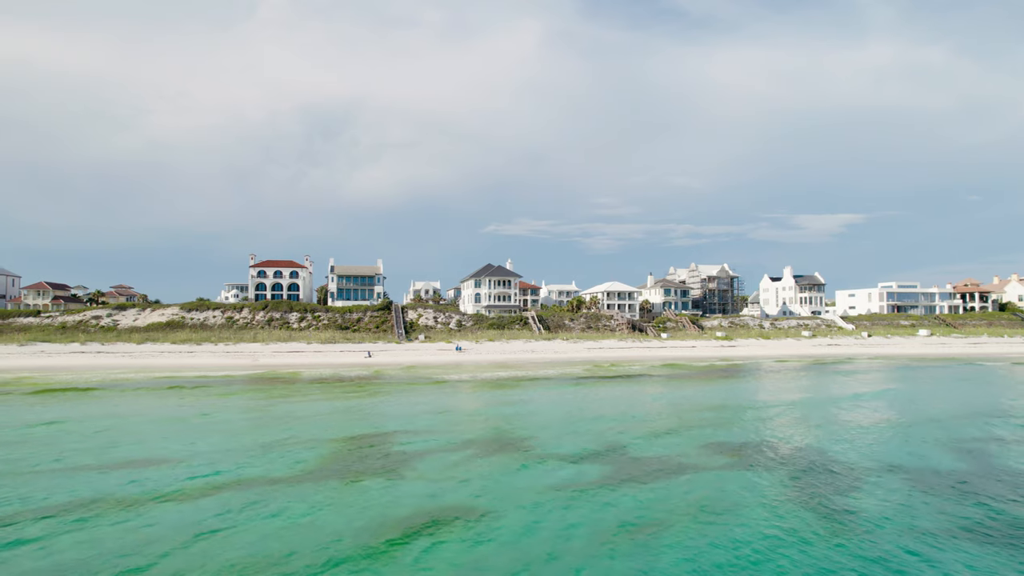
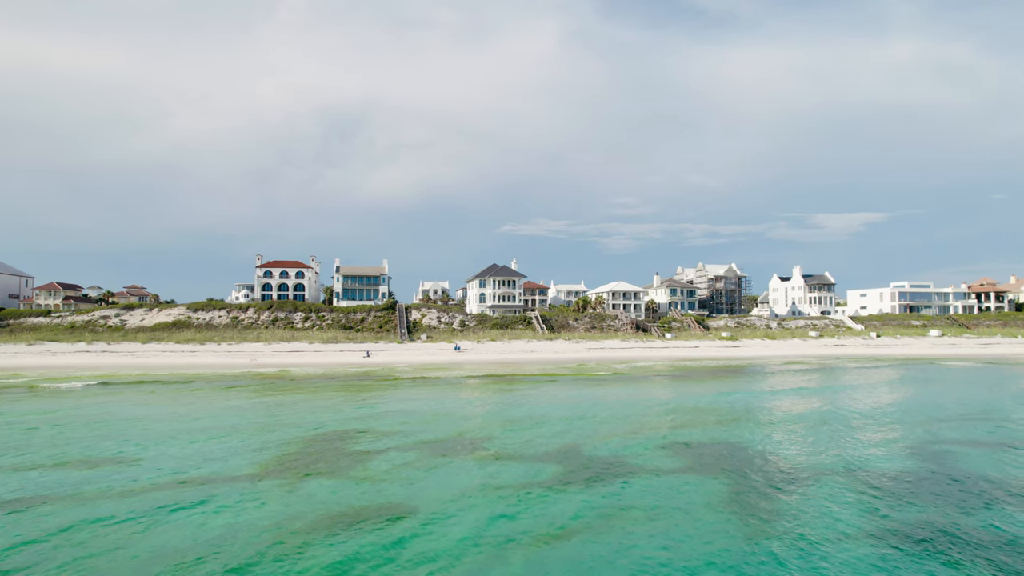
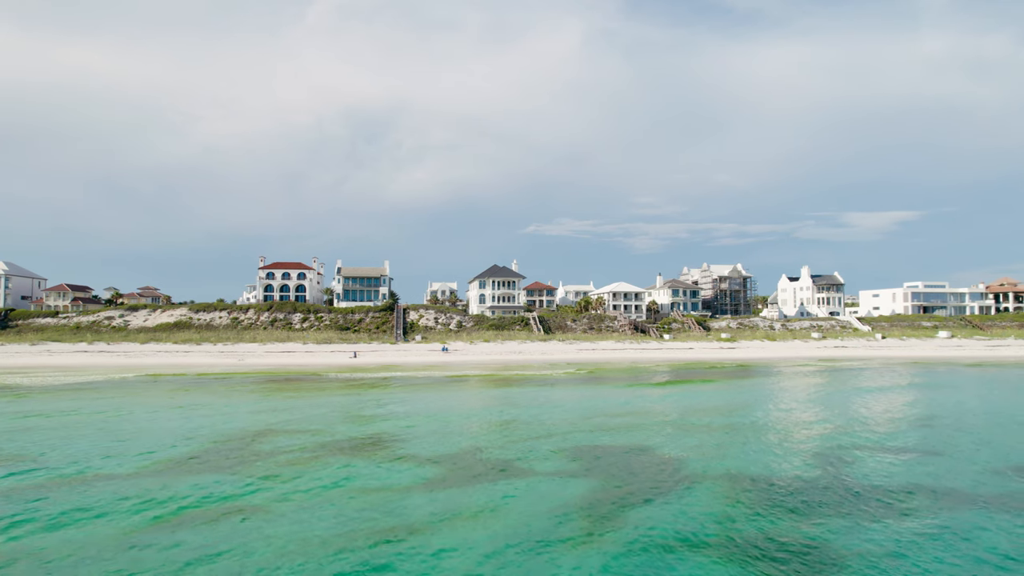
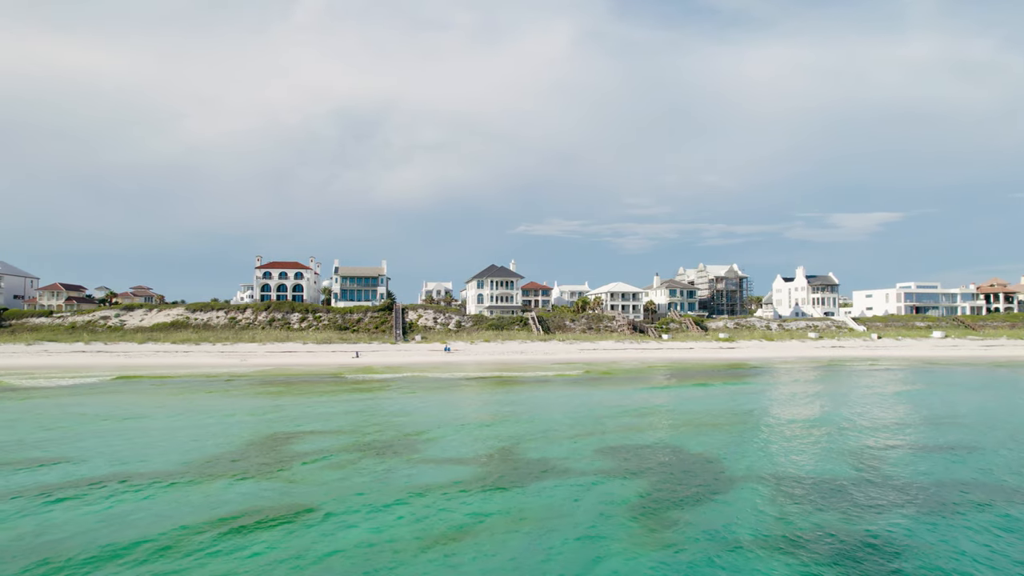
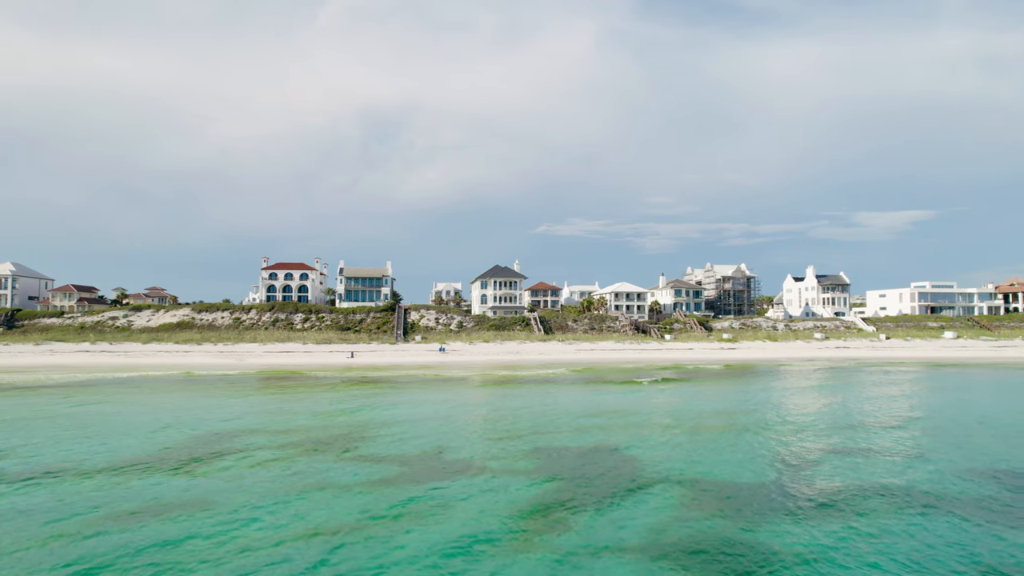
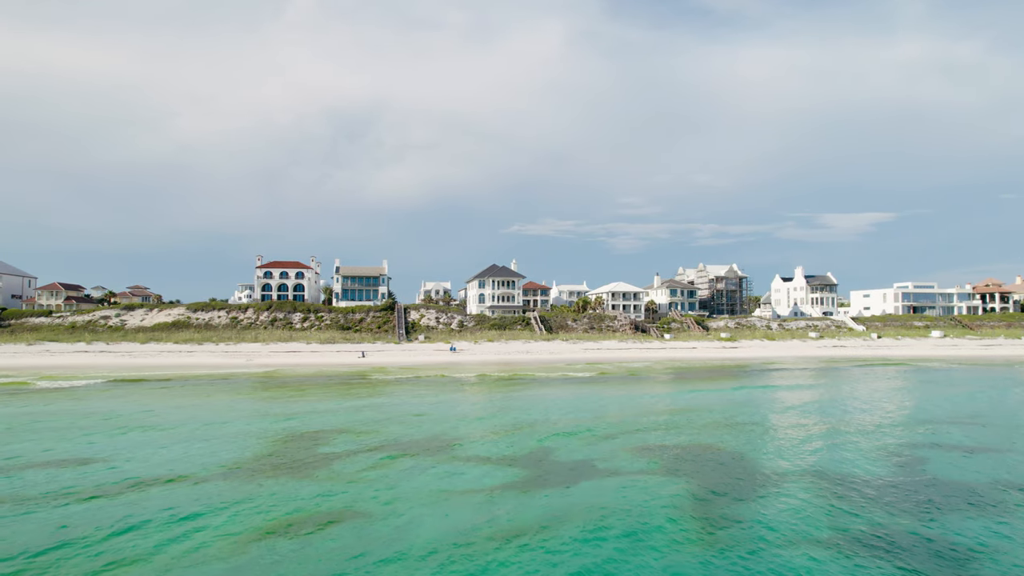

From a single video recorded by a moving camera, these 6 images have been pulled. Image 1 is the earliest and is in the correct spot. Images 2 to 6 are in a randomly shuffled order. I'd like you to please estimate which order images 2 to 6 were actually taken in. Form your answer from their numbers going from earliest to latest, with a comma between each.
2, 6, 4, 3, 5
